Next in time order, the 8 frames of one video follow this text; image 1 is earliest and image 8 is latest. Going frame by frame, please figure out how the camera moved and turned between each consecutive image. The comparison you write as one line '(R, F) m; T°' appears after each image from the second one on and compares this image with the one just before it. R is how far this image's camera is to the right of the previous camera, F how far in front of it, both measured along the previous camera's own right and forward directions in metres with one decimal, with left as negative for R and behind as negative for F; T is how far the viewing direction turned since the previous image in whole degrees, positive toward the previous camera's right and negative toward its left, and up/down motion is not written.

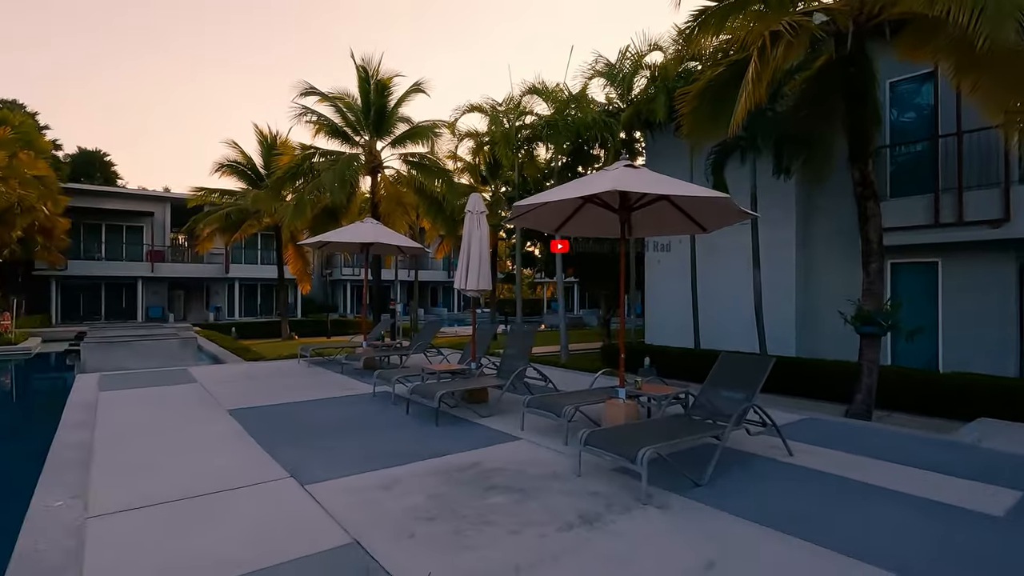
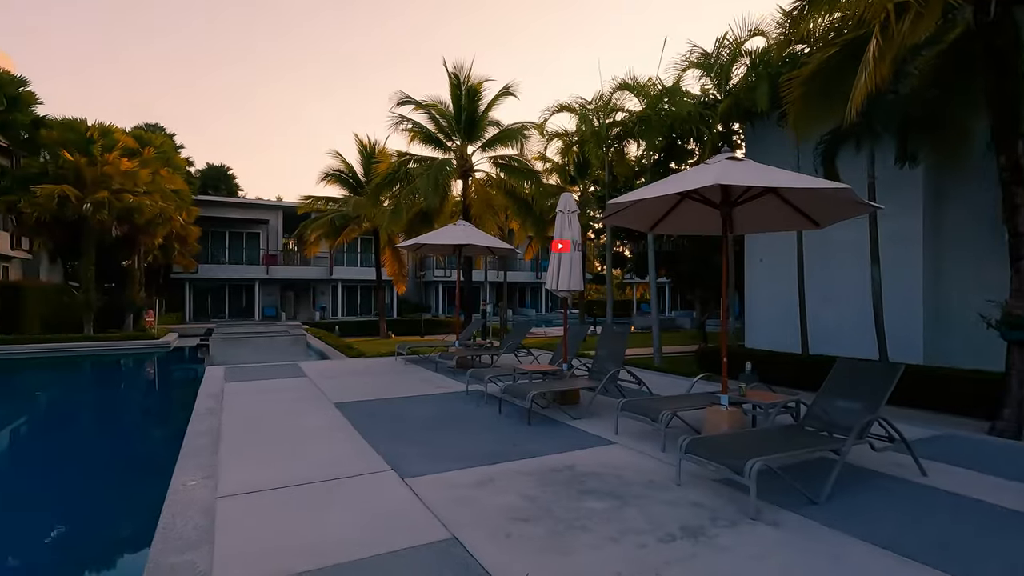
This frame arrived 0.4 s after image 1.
(-0.1, 0.0) m; -9°
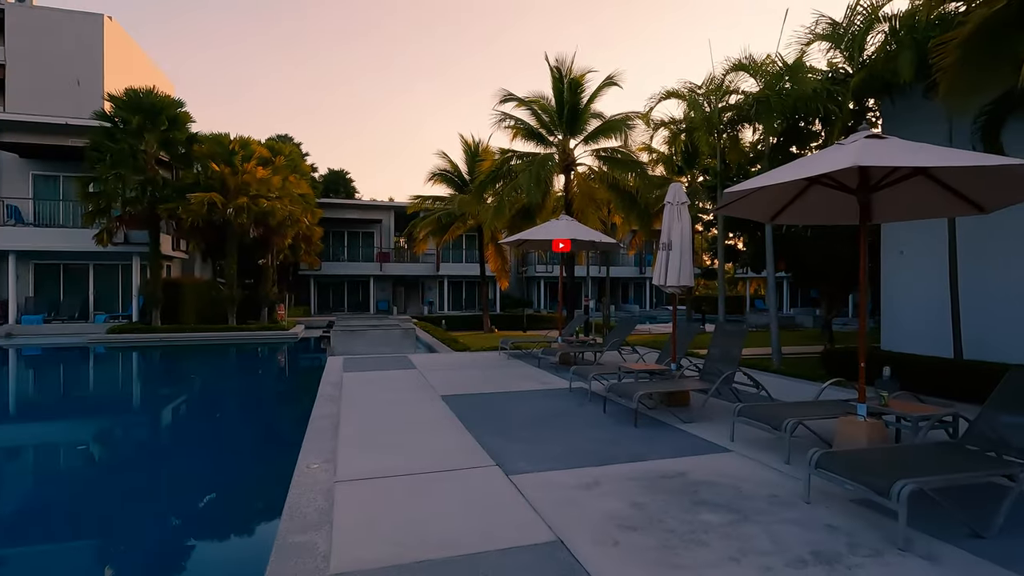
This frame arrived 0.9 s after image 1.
(0.0, +0.1) m; -11°
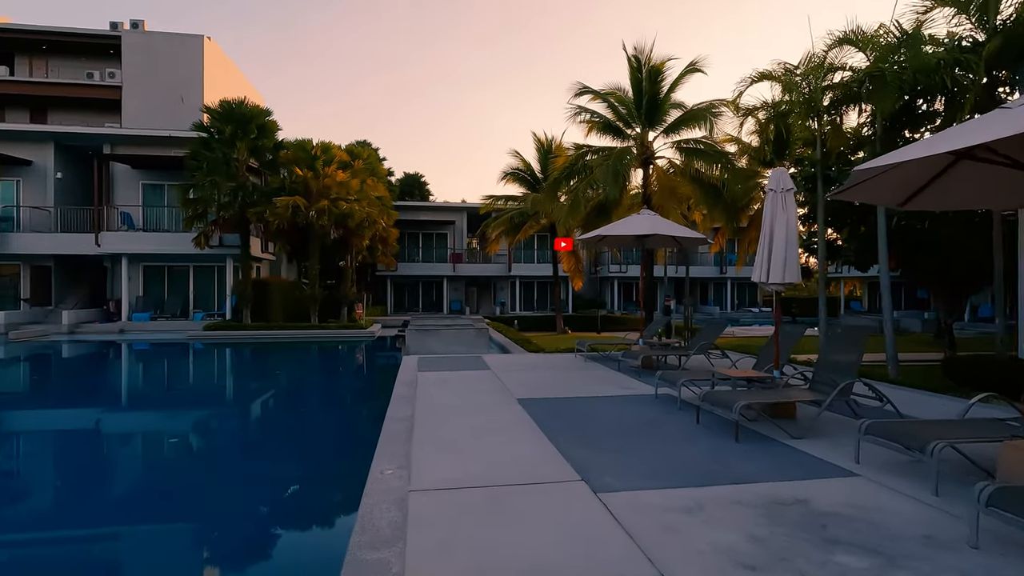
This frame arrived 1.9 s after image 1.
(-0.1, +0.4) m; -8°
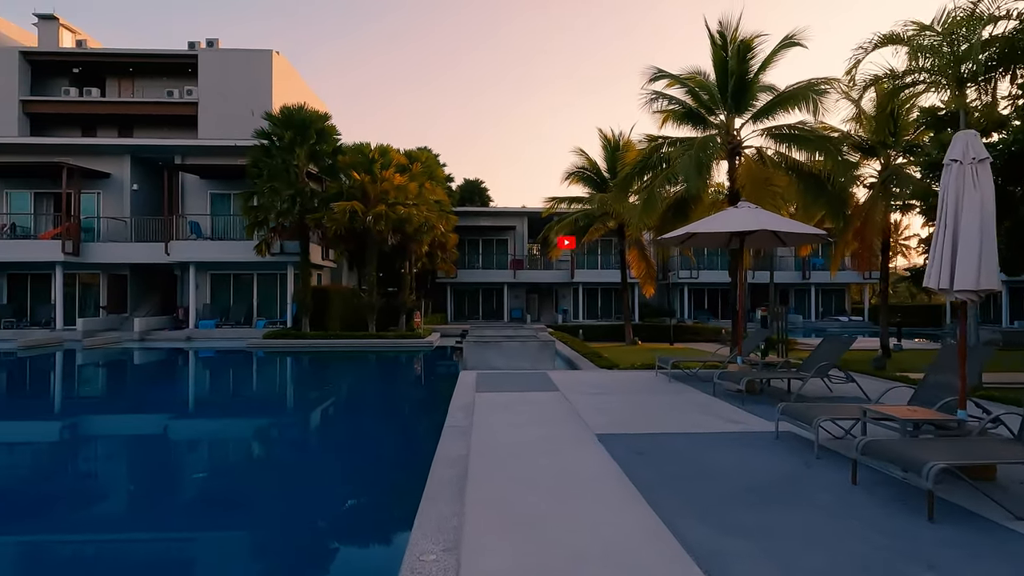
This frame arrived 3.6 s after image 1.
(-0.2, +1.3) m; -6°
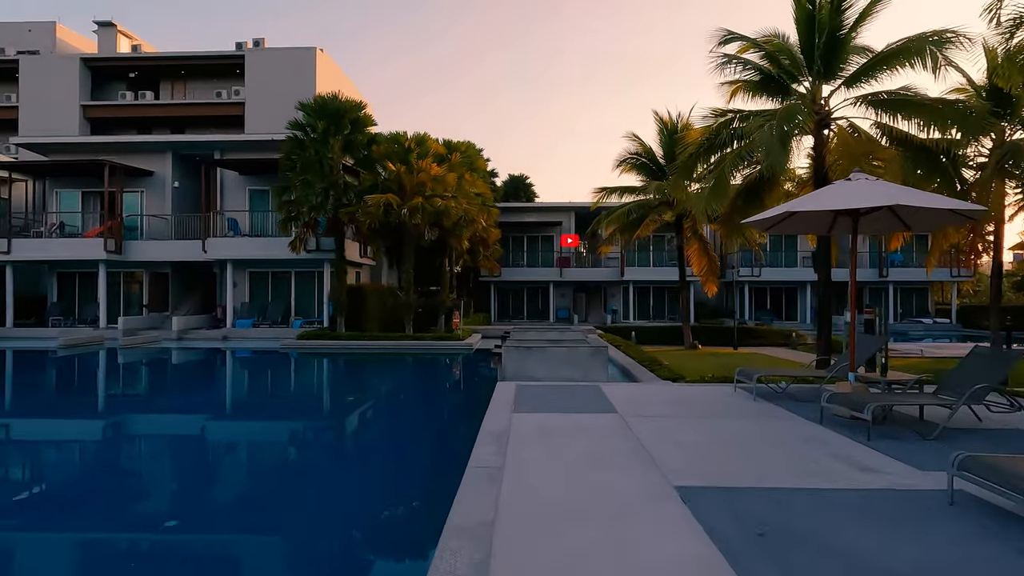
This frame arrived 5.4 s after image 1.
(0.0, +1.5) m; -5°
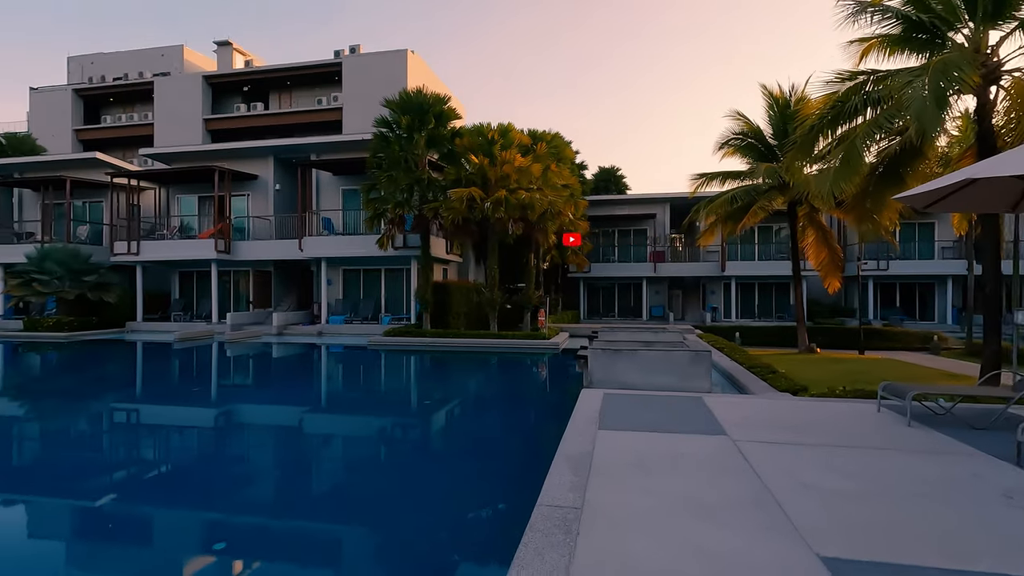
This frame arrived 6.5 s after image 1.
(+0.1, +0.9) m; -10°
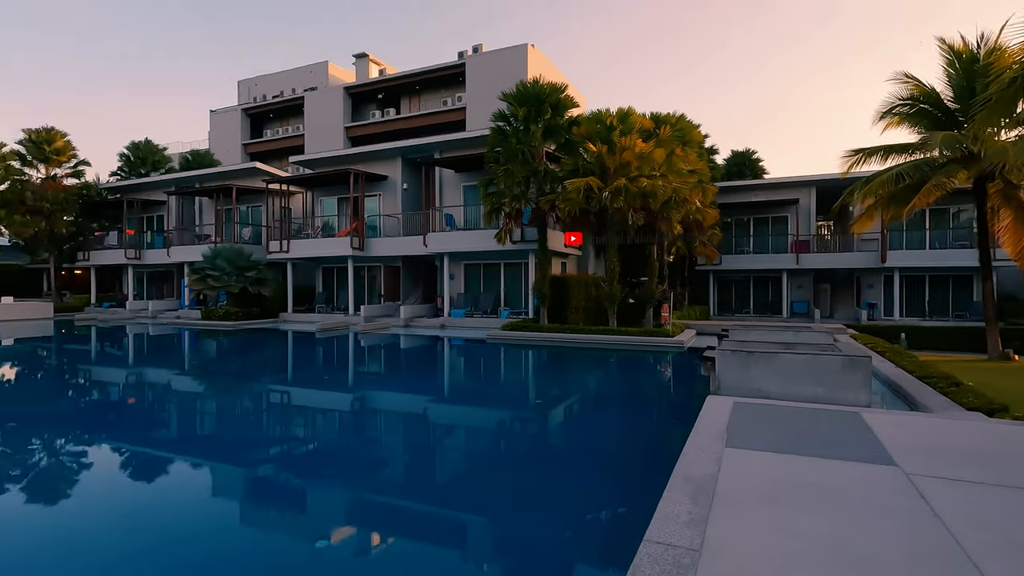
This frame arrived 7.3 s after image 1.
(+0.1, +0.5) m; -13°
